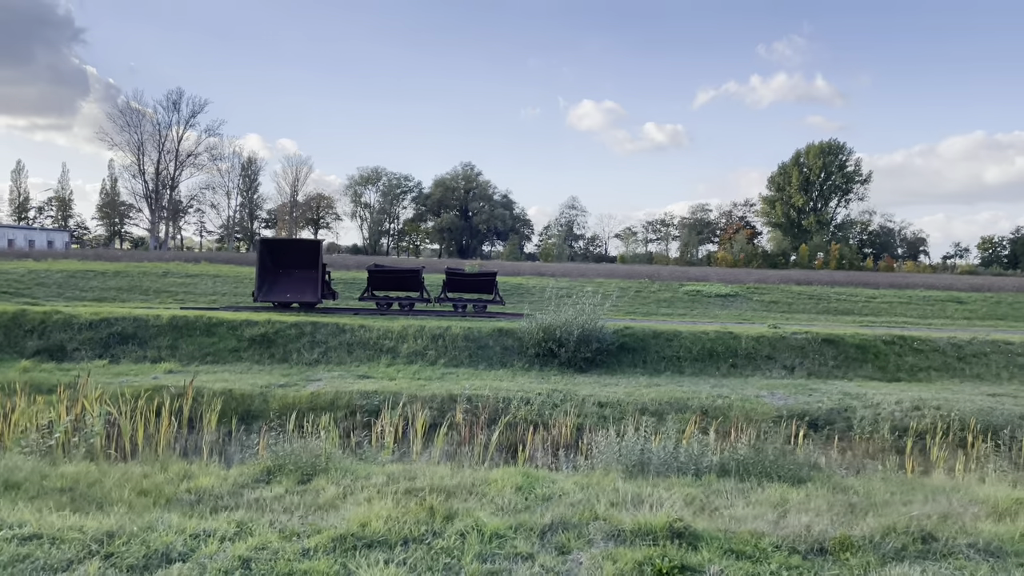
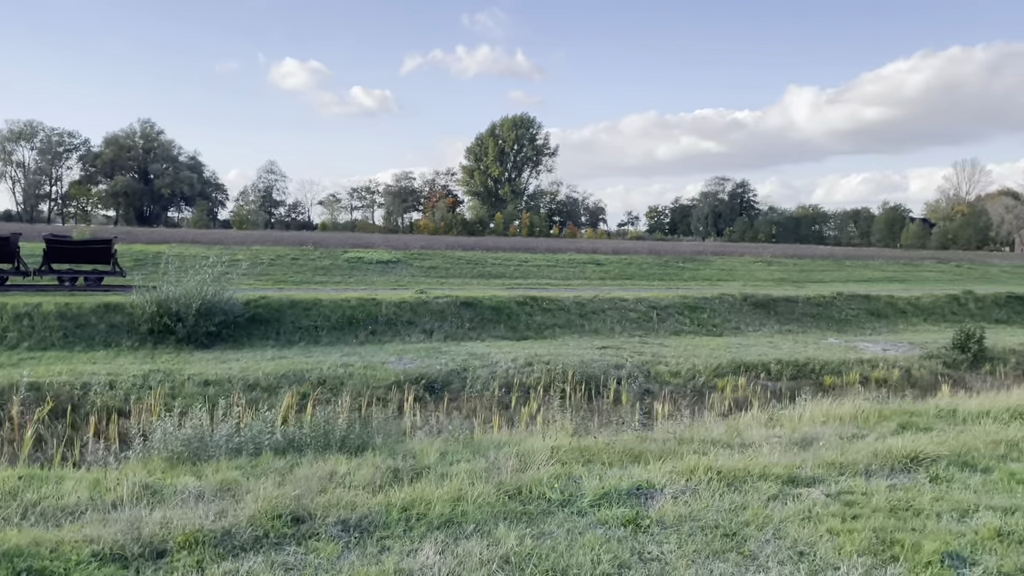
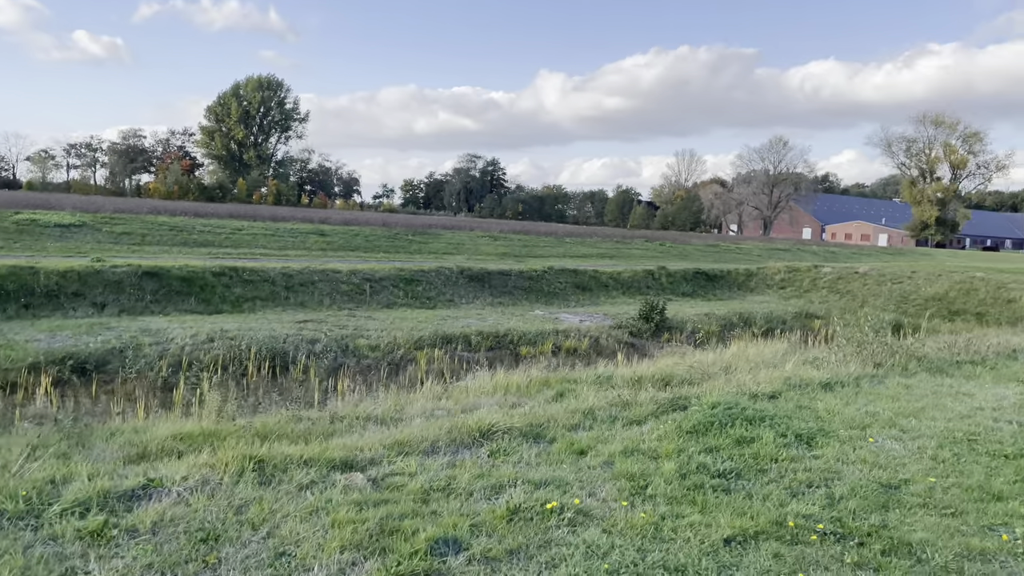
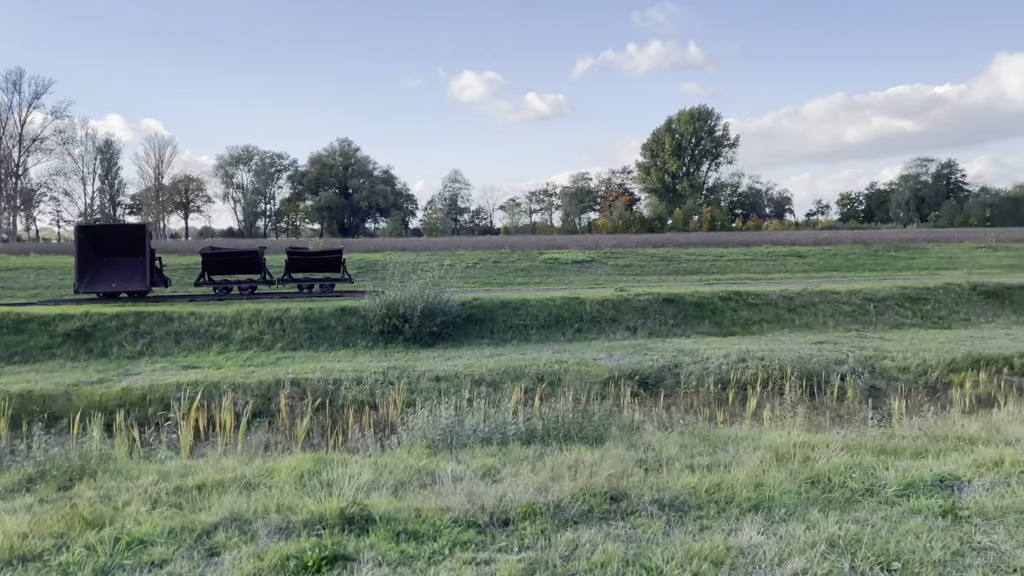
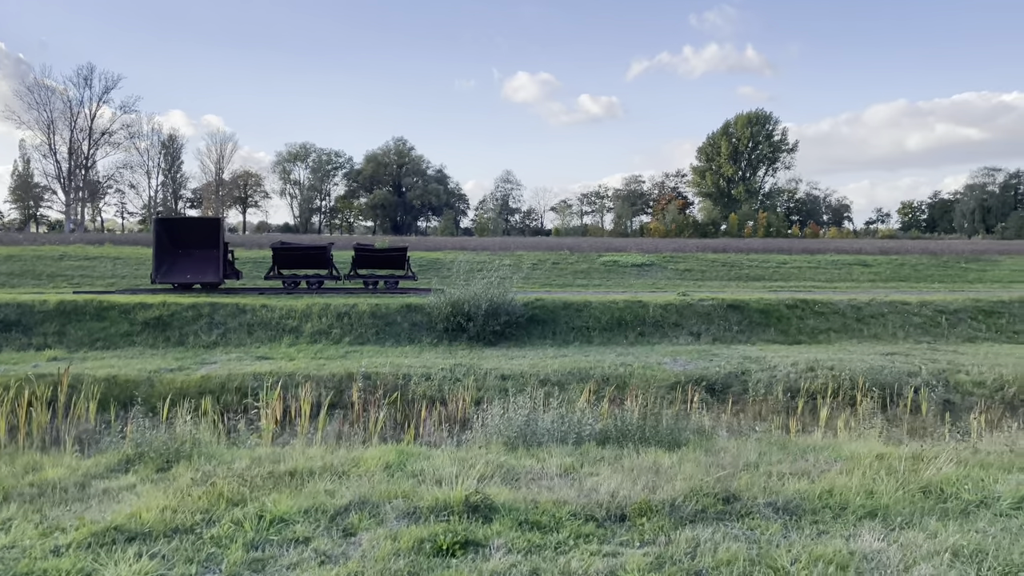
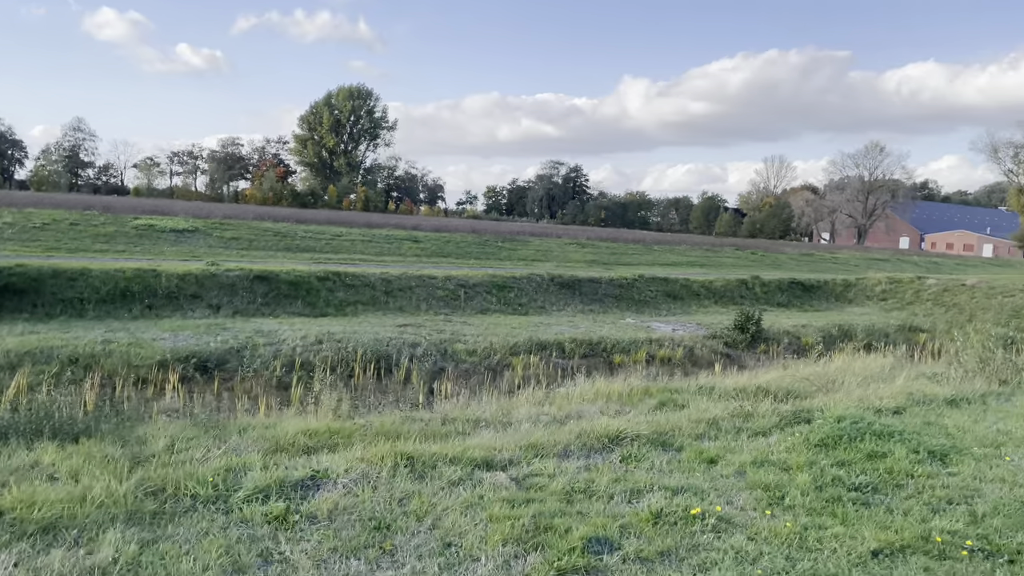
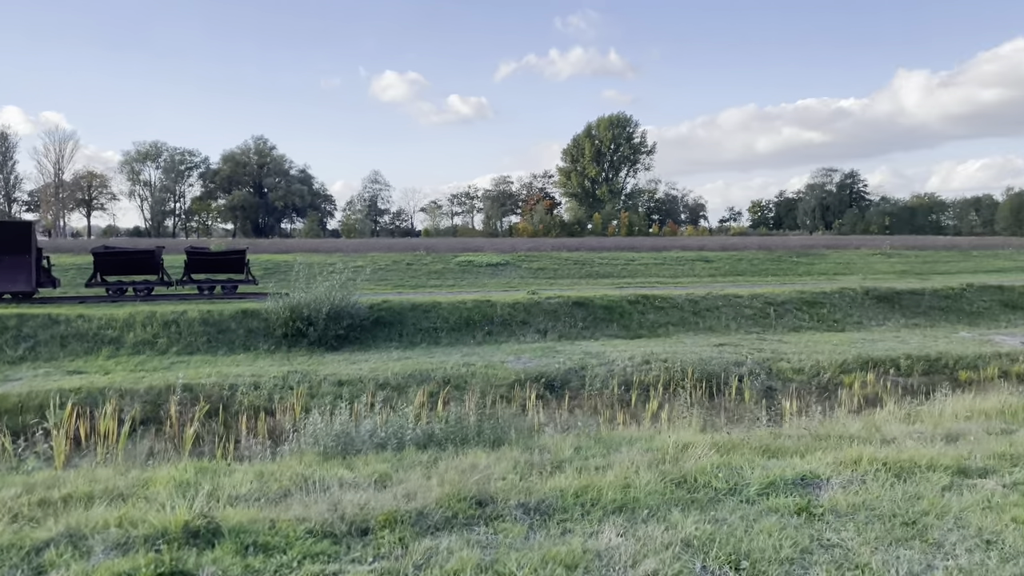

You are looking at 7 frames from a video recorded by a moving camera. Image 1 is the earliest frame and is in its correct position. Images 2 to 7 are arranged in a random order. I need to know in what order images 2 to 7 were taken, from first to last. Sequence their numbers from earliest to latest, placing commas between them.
5, 4, 7, 2, 6, 3
